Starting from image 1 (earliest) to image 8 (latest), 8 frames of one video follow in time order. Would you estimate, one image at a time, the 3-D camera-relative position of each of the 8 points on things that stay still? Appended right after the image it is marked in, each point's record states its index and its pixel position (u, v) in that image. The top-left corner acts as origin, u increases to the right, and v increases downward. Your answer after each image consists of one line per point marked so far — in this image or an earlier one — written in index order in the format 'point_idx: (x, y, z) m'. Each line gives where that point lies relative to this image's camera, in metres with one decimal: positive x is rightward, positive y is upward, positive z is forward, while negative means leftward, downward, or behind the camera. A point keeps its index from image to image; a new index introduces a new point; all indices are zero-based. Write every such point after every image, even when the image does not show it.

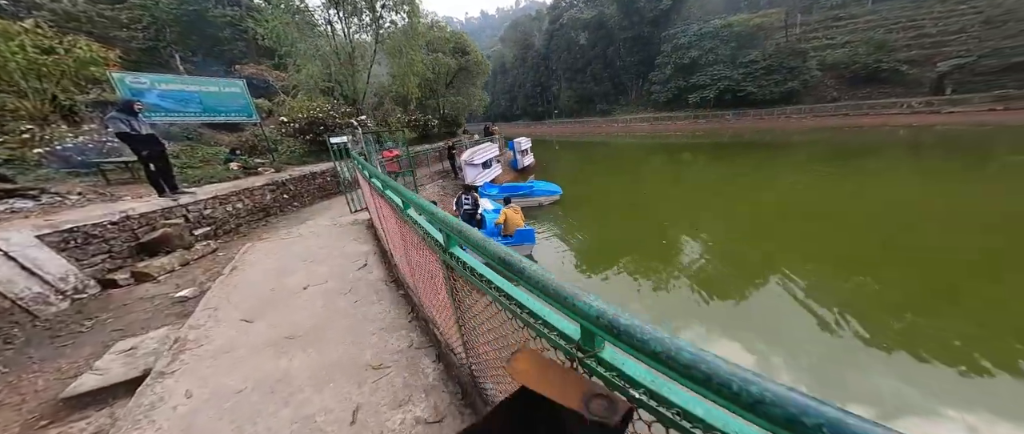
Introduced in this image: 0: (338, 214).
0: (-4.6, +0.2, +7.8) m
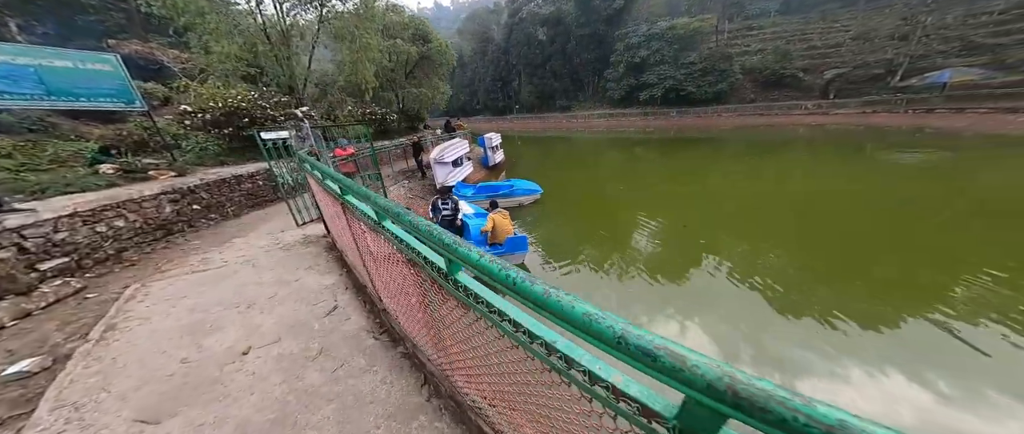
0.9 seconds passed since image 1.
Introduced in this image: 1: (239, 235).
0: (-4.9, -0.2, +6.1) m
1: (-5.5, -0.3, +5.9) m
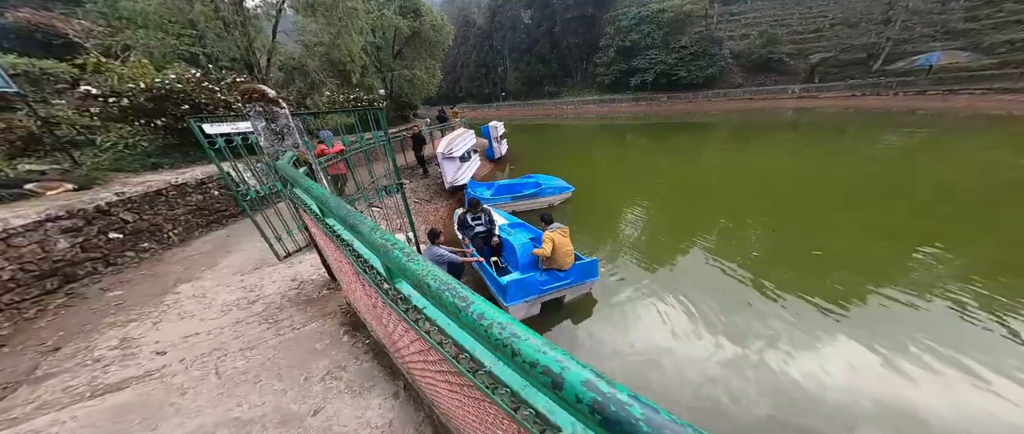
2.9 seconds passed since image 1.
0: (-3.8, -0.6, +4.2) m
1: (-4.4, -0.8, +3.9) m
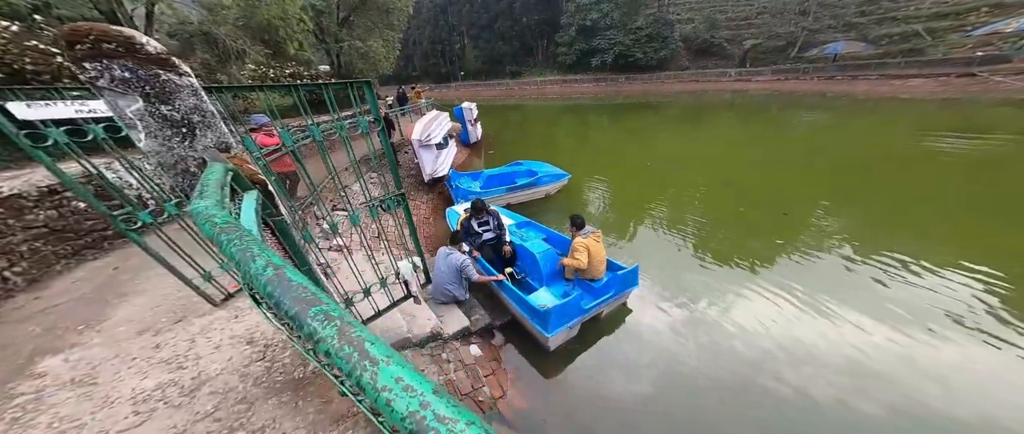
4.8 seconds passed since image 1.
0: (-3.3, -0.9, +2.9) m
1: (-3.8, -1.1, +2.6) m
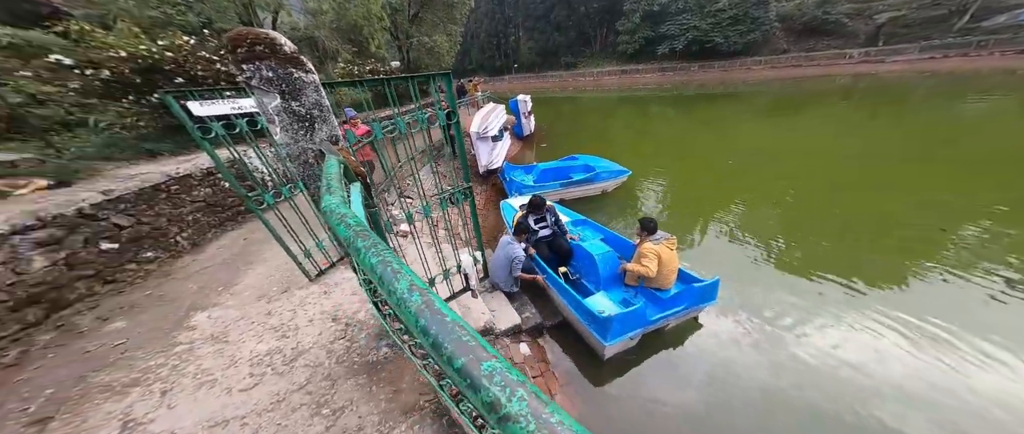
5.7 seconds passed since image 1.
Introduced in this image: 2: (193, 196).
0: (-2.7, -0.7, +3.3) m
1: (-3.3, -0.9, +3.1) m
2: (-4.7, +0.4, +4.6) m
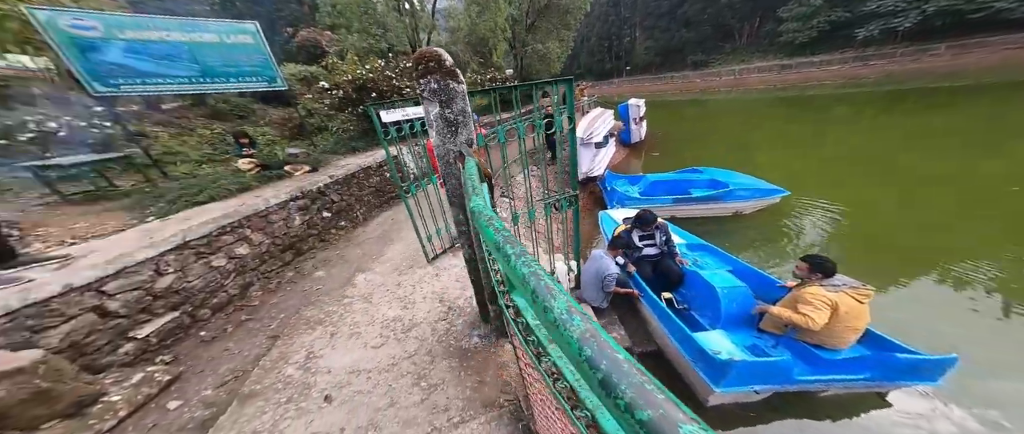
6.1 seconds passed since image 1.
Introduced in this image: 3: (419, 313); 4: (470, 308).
0: (-1.6, -0.6, +4.0) m
1: (-2.2, -0.7, +3.9) m
2: (-2.9, +0.7, +5.8) m
3: (-1.0, -1.0, +2.9) m
4: (-0.5, -0.9, +2.7) m
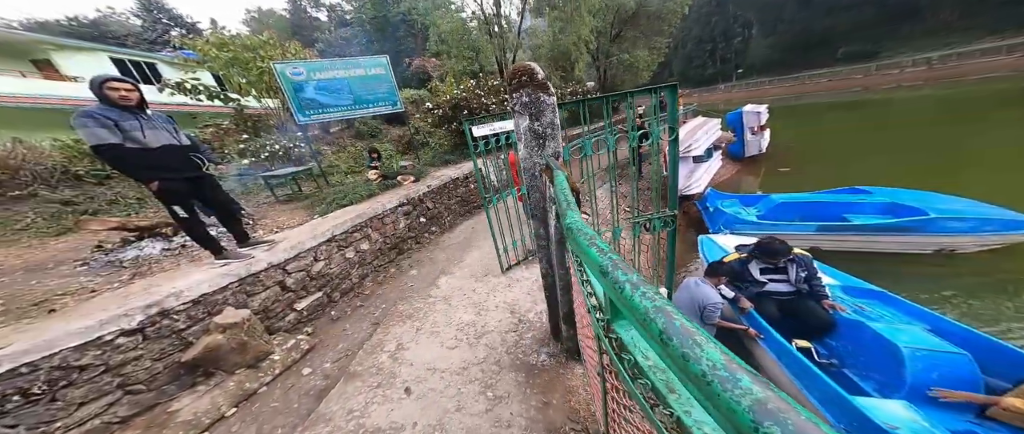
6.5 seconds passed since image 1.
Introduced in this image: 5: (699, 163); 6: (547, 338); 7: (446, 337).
0: (-0.6, -0.8, +4.2) m
1: (-1.2, -0.9, +4.3) m
2: (-1.3, +0.5, +6.4) m
3: (-0.3, -1.1, +3.0) m
4: (+0.2, -1.0, +2.7) m
5: (+4.3, +1.2, +6.9) m
6: (+0.3, -1.0, +2.5) m
7: (-0.8, -1.2, +2.9) m
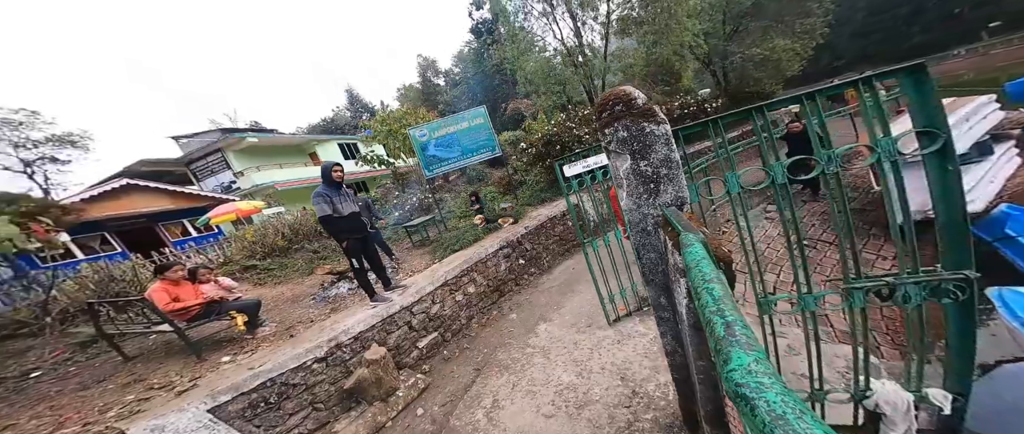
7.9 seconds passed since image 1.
0: (+0.8, -1.3, +3.8) m
1: (+0.3, -1.5, +4.1) m
2: (+0.9, -0.3, +6.2) m
3: (+0.7, -1.5, +2.5) m
4: (+1.0, -1.4, +2.1) m
5: (+6.3, +0.8, +4.8) m
6: (+1.0, -1.4, +1.9) m
7: (+0.2, -1.6, +2.6) m
